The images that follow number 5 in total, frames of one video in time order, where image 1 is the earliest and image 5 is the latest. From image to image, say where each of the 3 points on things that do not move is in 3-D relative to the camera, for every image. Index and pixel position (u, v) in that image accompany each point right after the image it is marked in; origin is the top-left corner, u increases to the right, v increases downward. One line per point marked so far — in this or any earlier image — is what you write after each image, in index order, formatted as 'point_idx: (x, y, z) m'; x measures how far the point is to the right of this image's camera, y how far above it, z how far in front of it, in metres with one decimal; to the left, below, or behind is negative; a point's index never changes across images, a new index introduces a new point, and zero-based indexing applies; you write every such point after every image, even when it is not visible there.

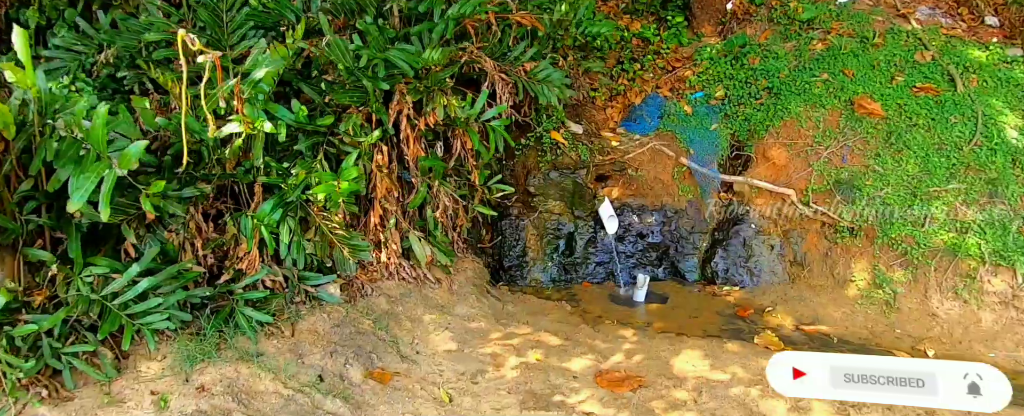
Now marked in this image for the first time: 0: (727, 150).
0: (+1.7, +0.4, +4.3) m
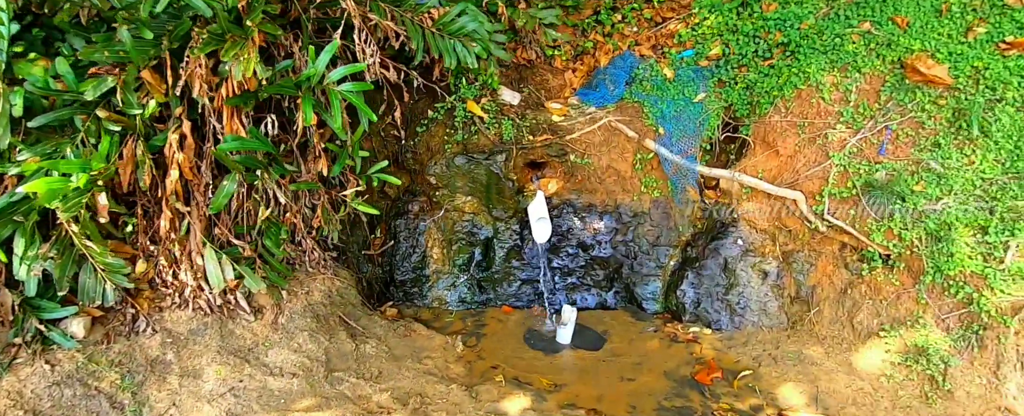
0: (+1.1, +0.4, +3.1) m
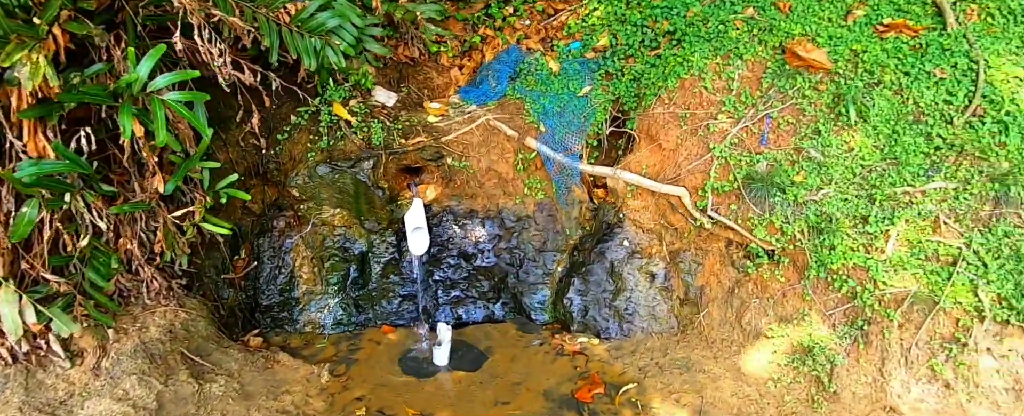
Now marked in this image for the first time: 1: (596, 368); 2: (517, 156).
0: (+0.5, +0.4, +2.9) m
1: (+0.4, -0.7, +2.5) m
2: (0.0, +0.3, +2.9) m
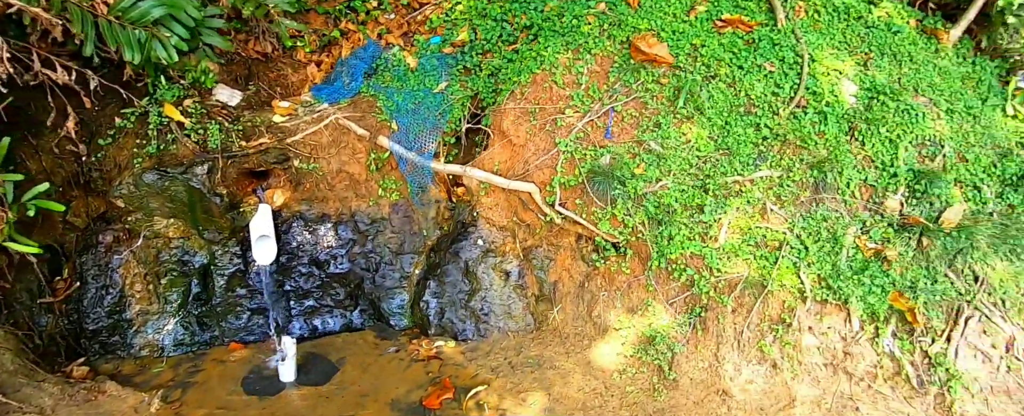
0: (-0.3, +0.4, +2.8) m
1: (-0.2, -0.7, +2.4) m
2: (-0.7, +0.3, +2.8) m
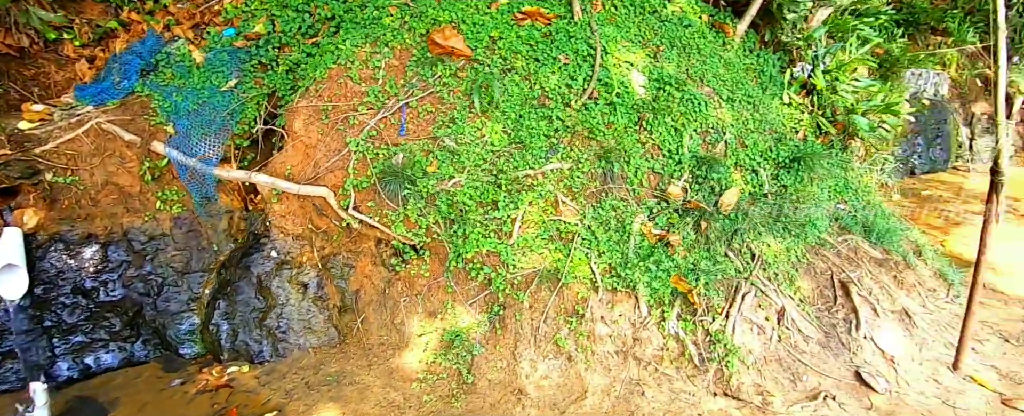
0: (-1.2, +0.4, +2.6) m
1: (-1.0, -0.7, +2.2) m
2: (-1.6, +0.2, +2.5) m
